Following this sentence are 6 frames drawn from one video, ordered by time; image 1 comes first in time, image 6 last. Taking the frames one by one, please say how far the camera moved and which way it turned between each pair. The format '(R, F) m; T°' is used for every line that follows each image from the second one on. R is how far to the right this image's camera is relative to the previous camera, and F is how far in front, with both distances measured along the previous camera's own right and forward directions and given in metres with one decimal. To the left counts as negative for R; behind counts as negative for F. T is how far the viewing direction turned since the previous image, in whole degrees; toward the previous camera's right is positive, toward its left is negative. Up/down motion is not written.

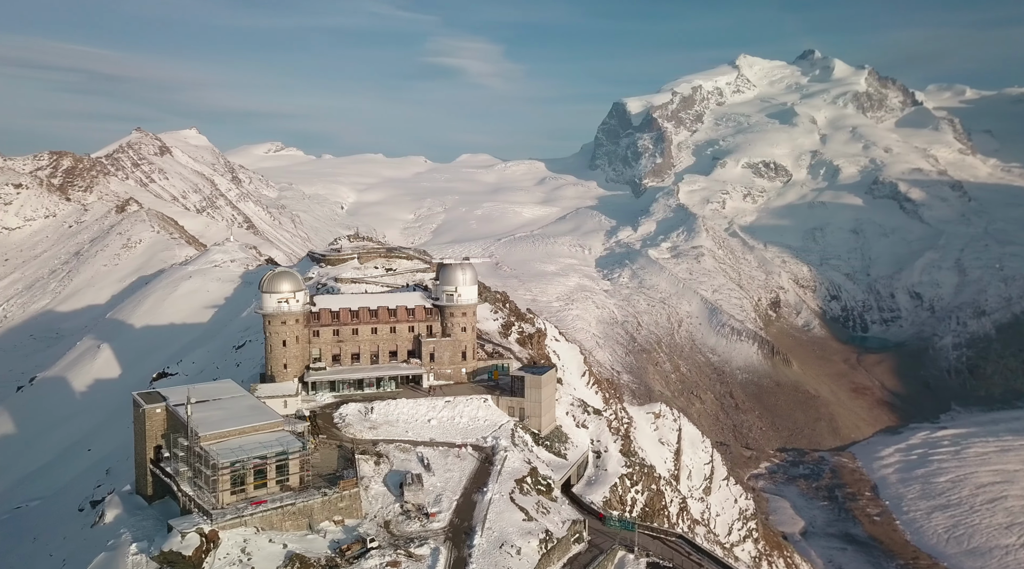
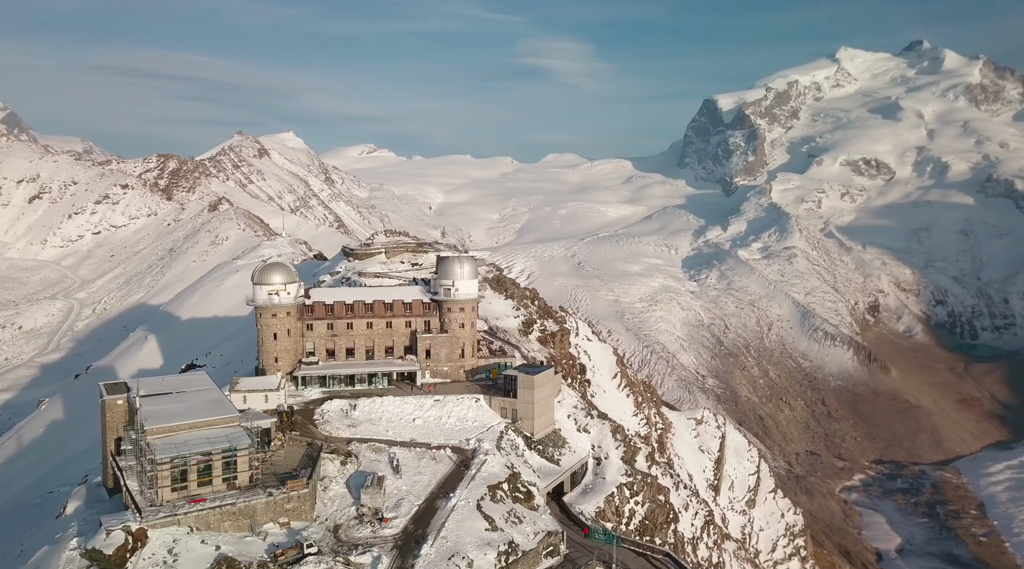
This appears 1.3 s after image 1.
(+4.4, +2.4) m; -6°
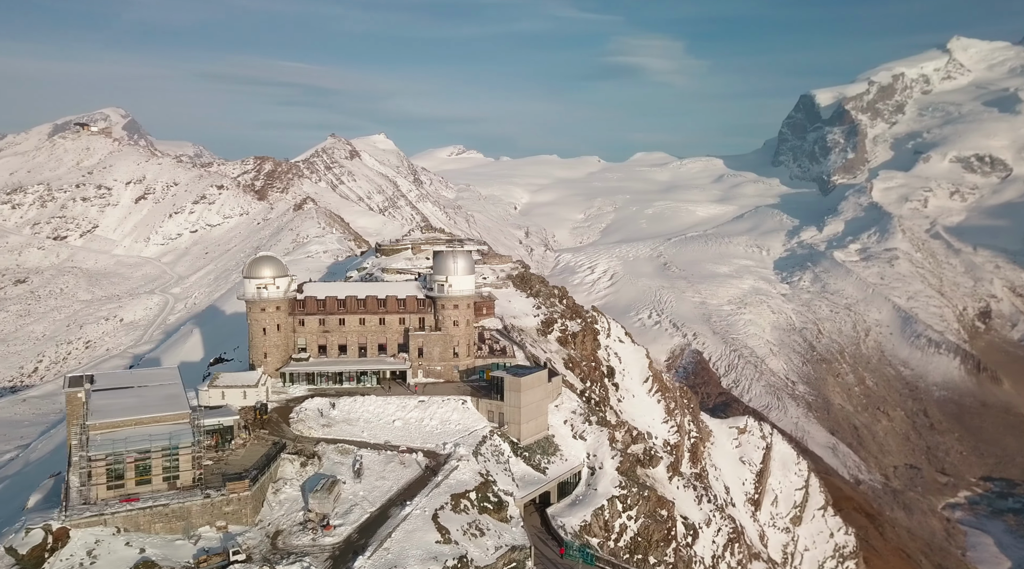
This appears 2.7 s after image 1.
(+4.4, +2.5) m; -6°
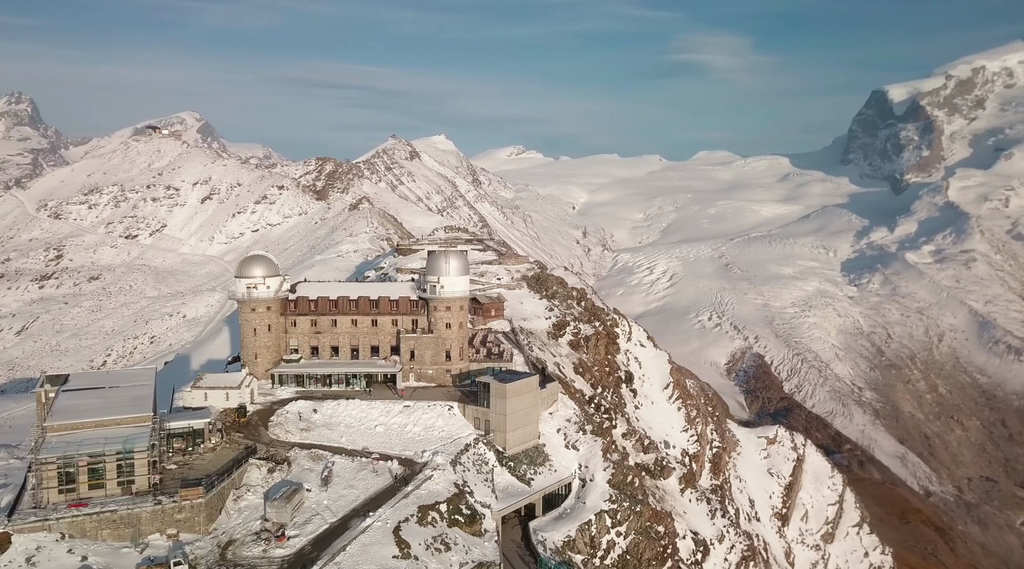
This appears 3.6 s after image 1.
(+3.1, +1.7) m; -4°
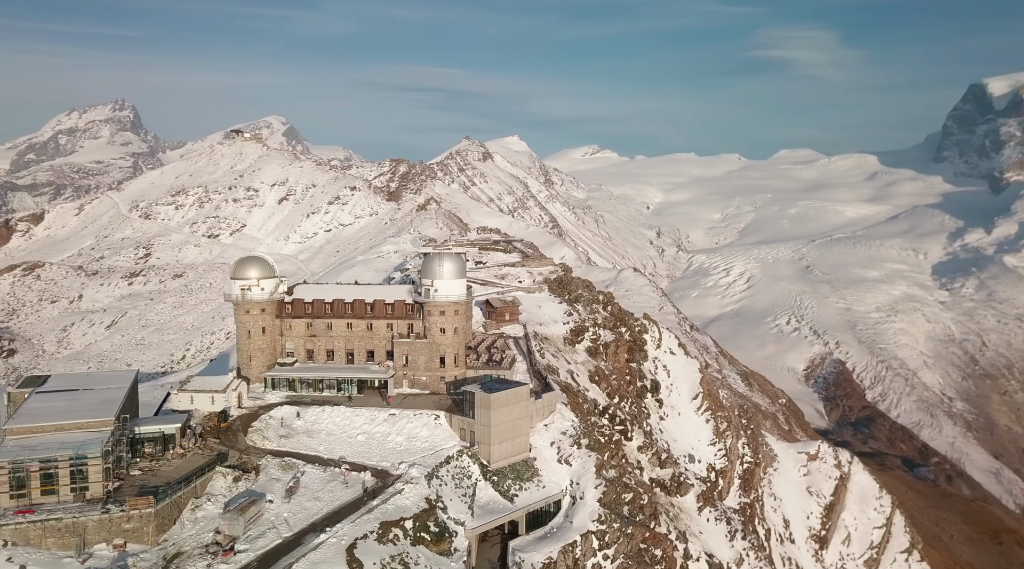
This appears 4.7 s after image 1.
(+3.6, +1.9) m; -5°
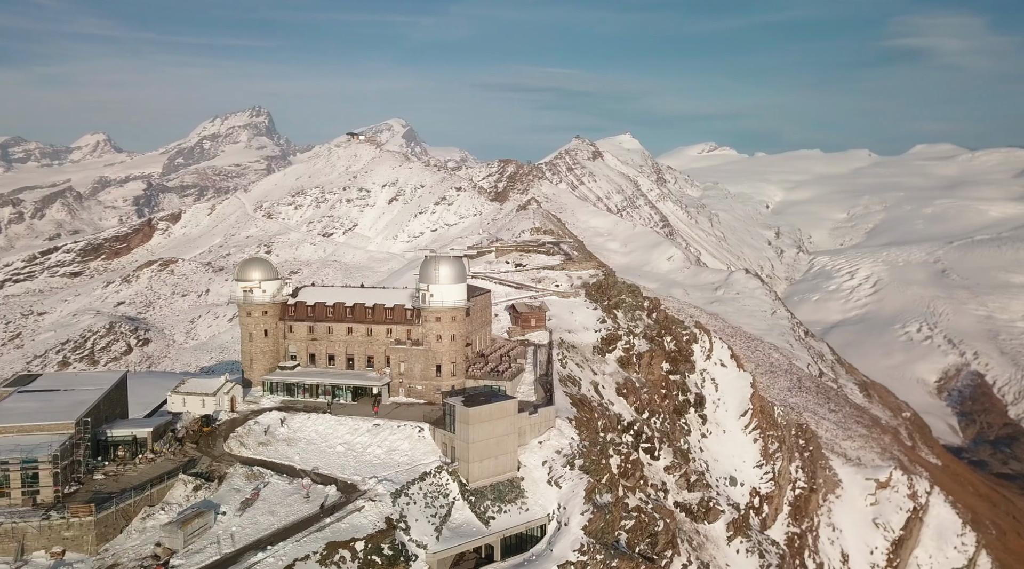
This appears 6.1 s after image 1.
(+4.9, +2.6) m; -8°
